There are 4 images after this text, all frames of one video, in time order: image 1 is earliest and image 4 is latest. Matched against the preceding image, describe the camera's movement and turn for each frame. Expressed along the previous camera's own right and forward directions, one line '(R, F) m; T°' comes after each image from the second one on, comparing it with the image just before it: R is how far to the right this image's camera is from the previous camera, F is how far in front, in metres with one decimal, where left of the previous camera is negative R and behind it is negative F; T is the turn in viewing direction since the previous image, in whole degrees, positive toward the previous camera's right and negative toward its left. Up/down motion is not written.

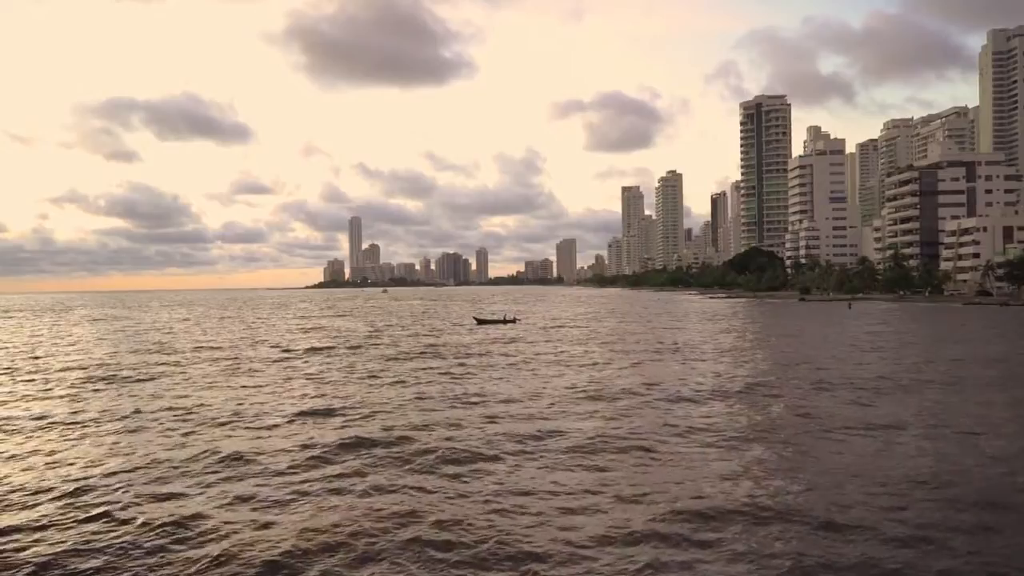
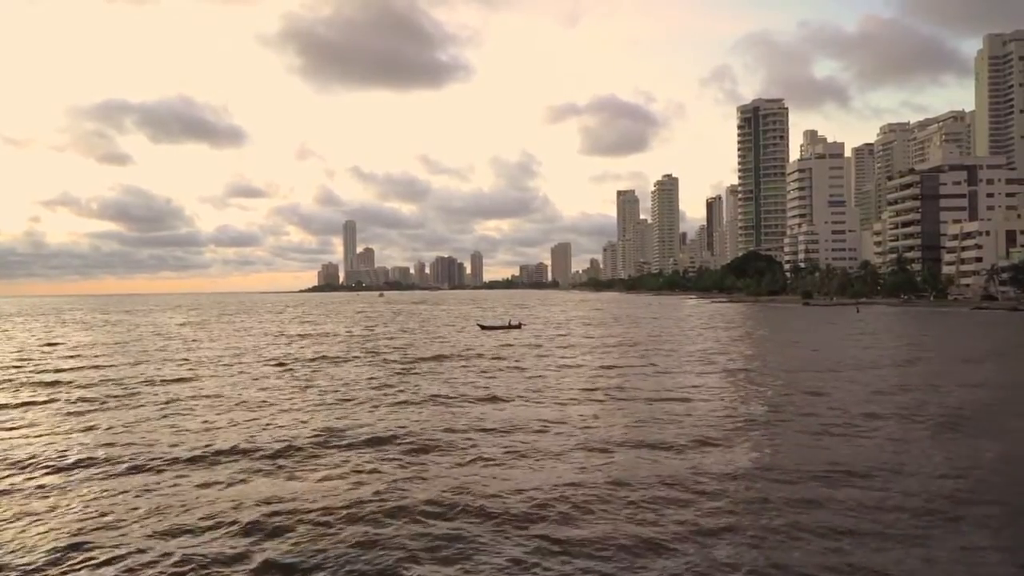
(-1.0, +1.7) m; 0°
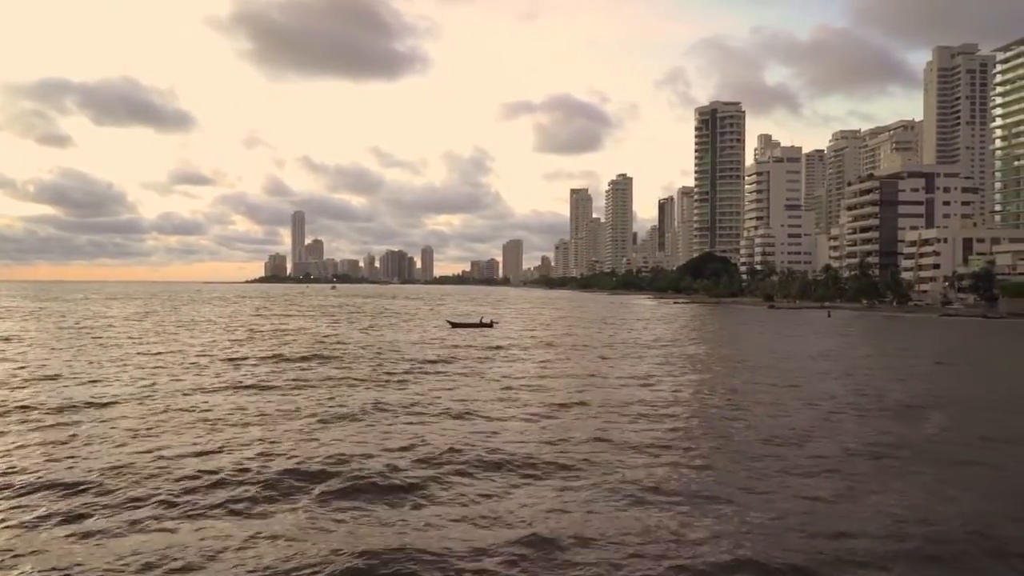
(-2.5, +3.5) m; +4°
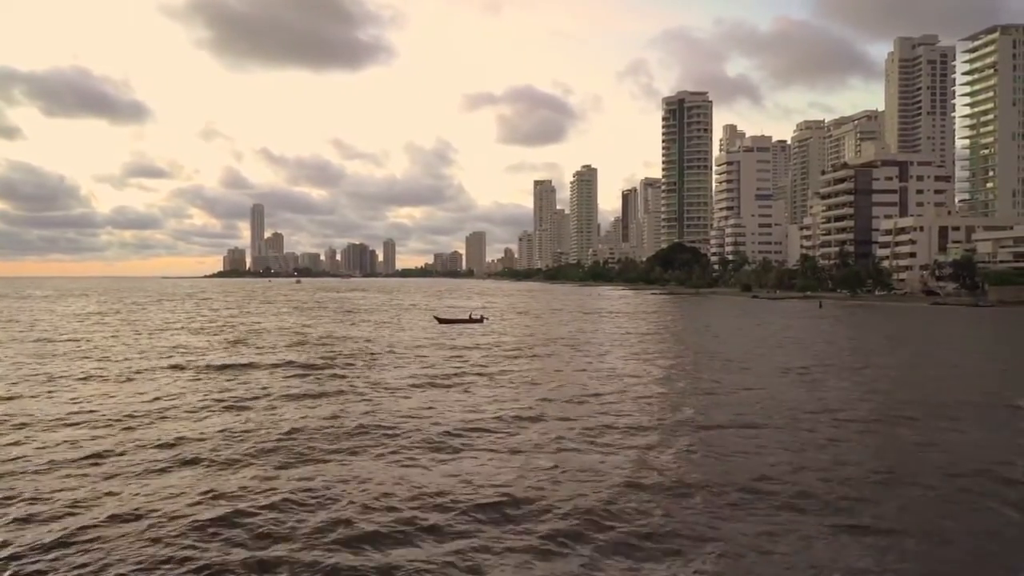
(-2.7, +3.5) m; +3°
